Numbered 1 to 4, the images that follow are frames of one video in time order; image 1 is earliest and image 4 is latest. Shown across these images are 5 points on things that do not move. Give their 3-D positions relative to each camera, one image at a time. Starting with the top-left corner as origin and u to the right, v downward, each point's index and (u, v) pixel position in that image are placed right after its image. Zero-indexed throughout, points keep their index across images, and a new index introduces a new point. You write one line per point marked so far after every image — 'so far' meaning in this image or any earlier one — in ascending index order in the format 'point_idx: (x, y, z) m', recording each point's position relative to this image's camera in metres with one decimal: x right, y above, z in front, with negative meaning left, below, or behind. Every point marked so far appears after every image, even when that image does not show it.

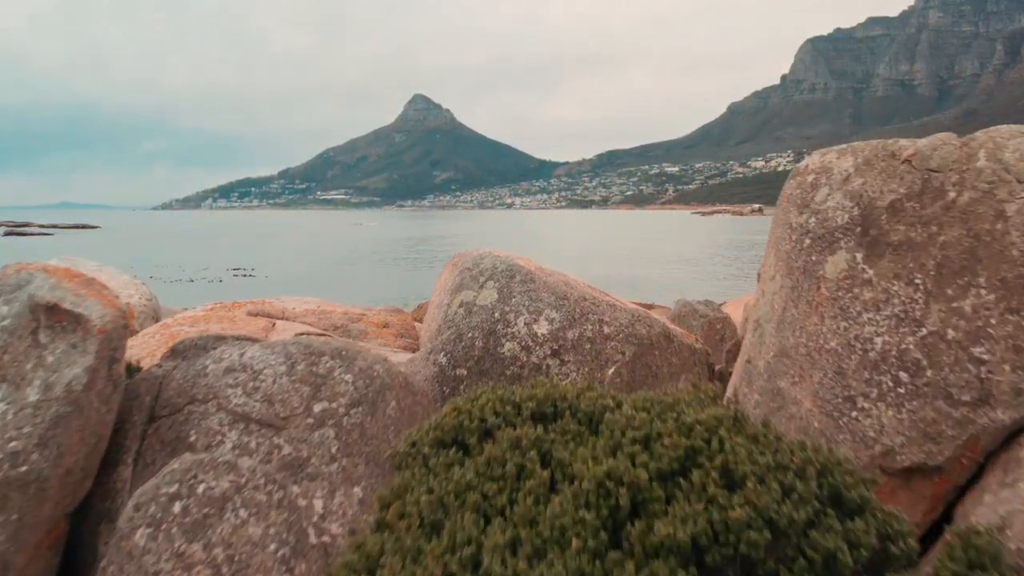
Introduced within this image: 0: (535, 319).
0: (+0.1, -0.2, +7.0) m
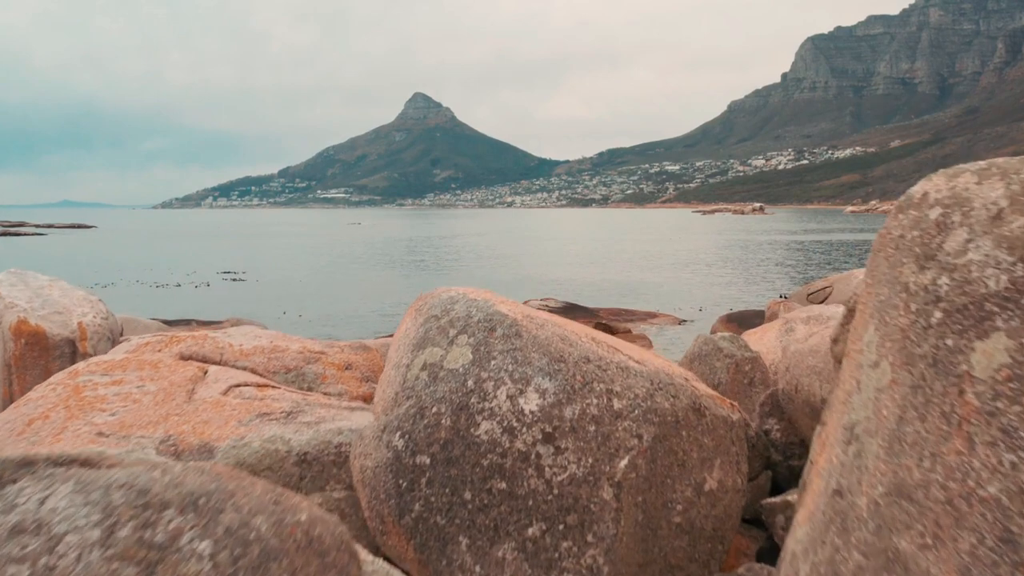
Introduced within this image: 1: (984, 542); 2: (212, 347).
0: (0.0, -0.4, +5.2) m
1: (+0.9, -0.5, +2.8) m
2: (-1.9, -0.4, +9.1) m
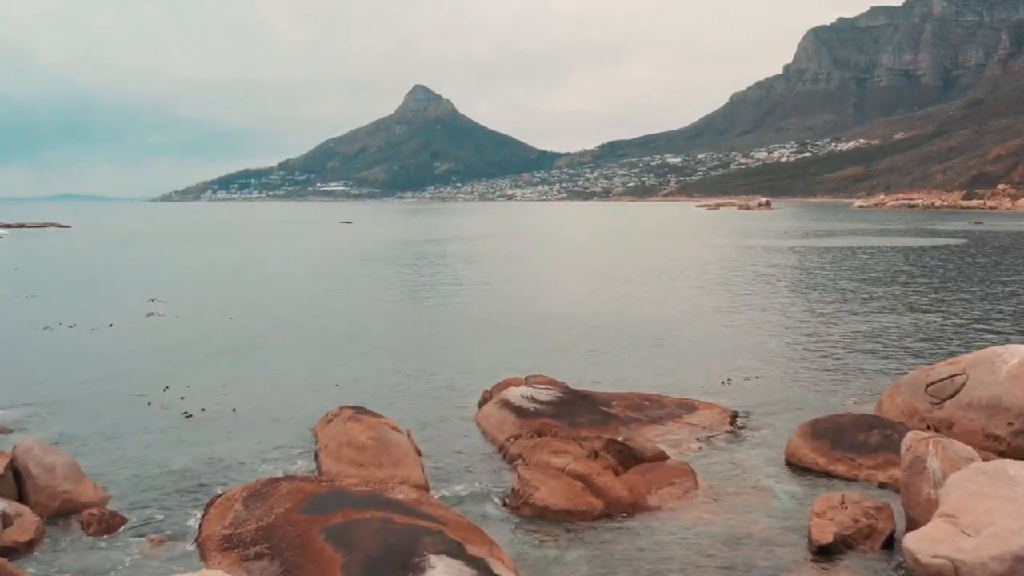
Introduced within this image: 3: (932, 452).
0: (-0.5, -1.8, -6.0) m
1: (+0.4, -2.0, -8.5) m
2: (-2.4, -1.8, -2.1) m
3: (+4.5, -1.7, +15.5) m
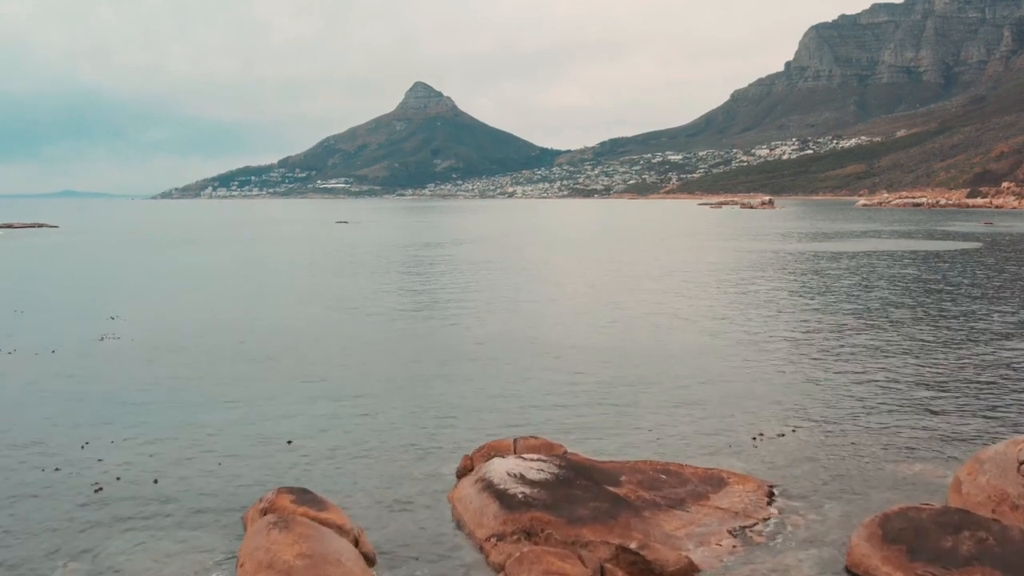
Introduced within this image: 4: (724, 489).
0: (-0.7, -2.5, -10.7) m
1: (+0.2, -2.7, -13.2) m
2: (-2.6, -2.5, -6.8) m
3: (+4.3, -2.4, +10.8) m
4: (+2.8, -2.7, +19.2) m
